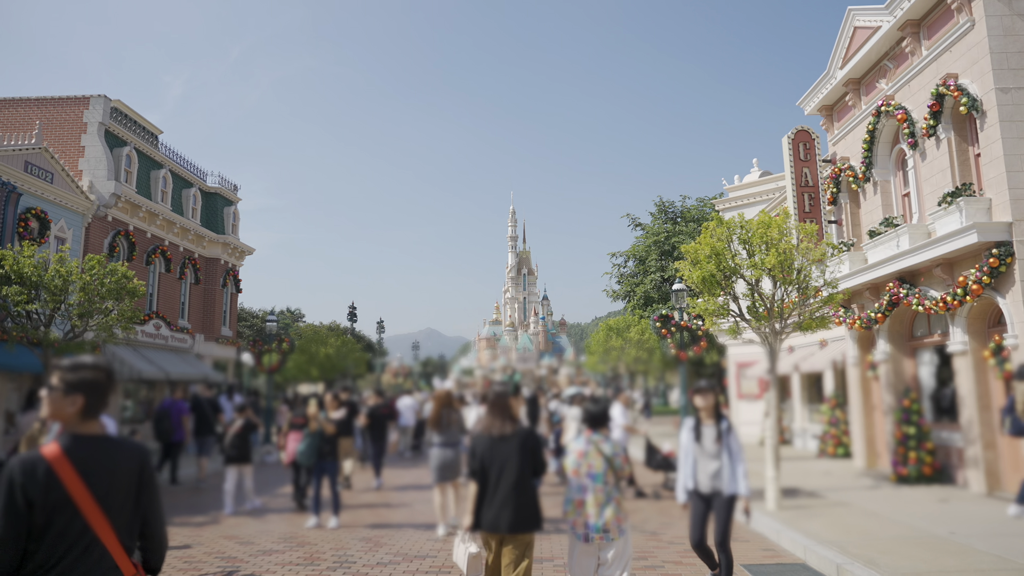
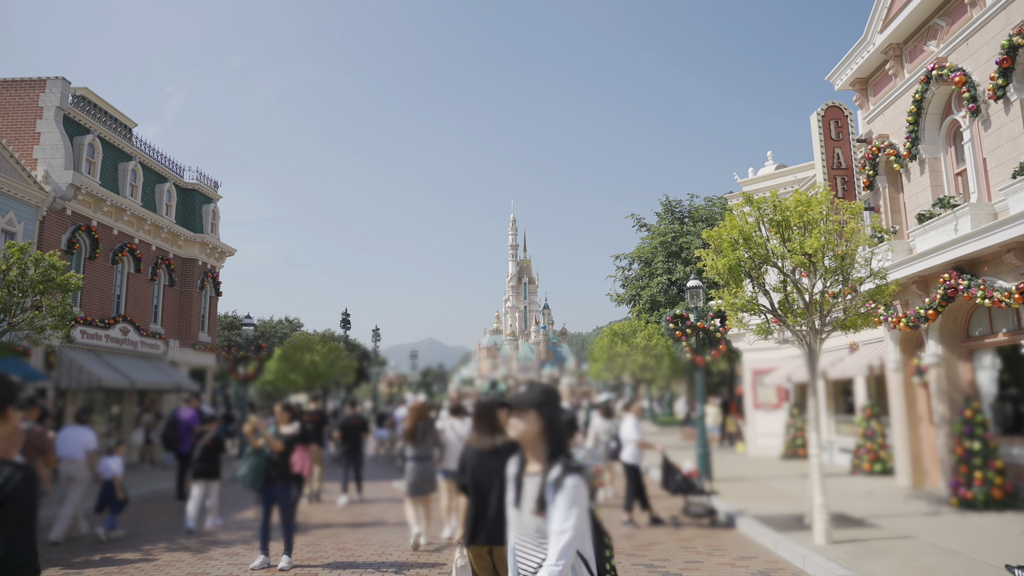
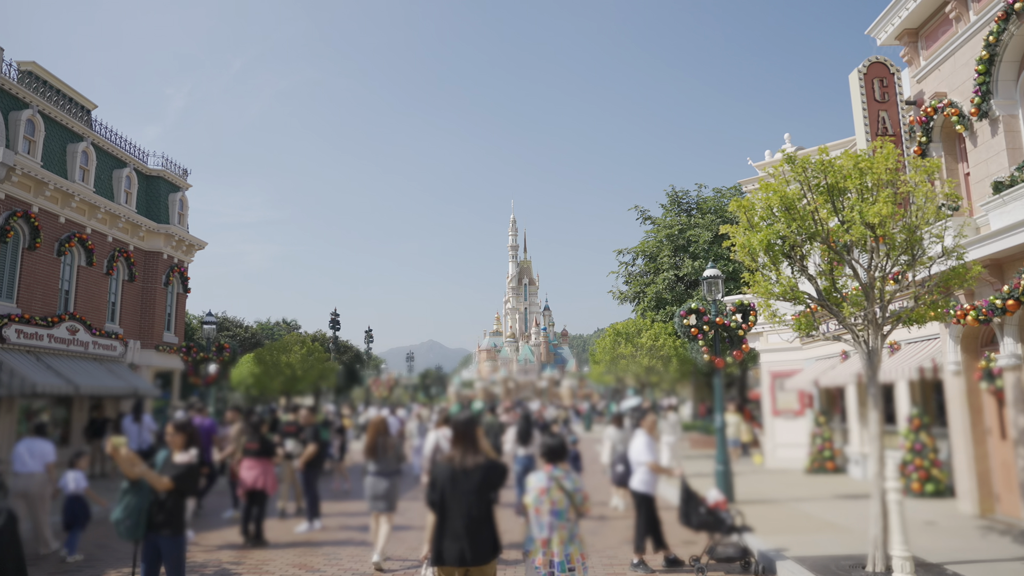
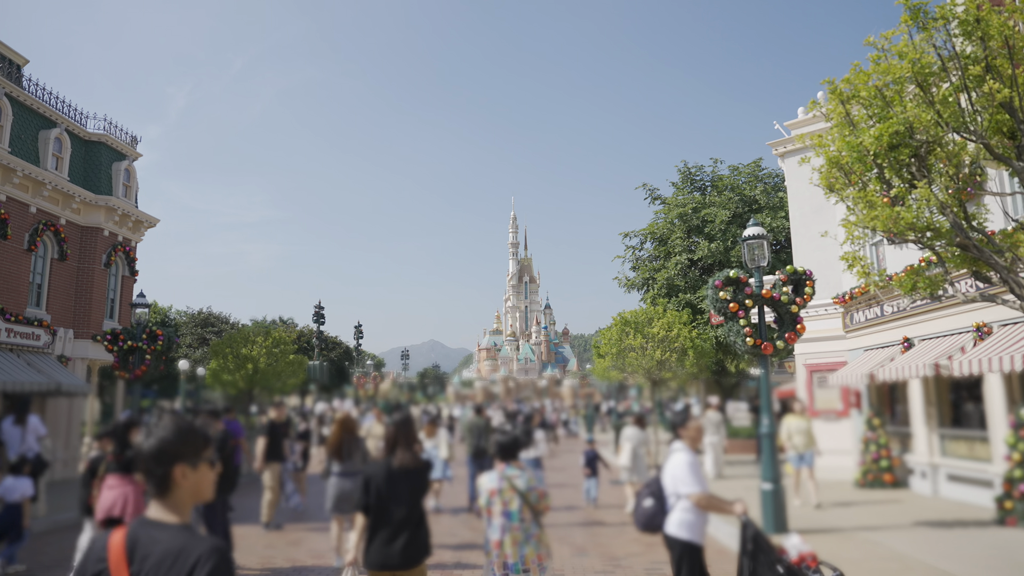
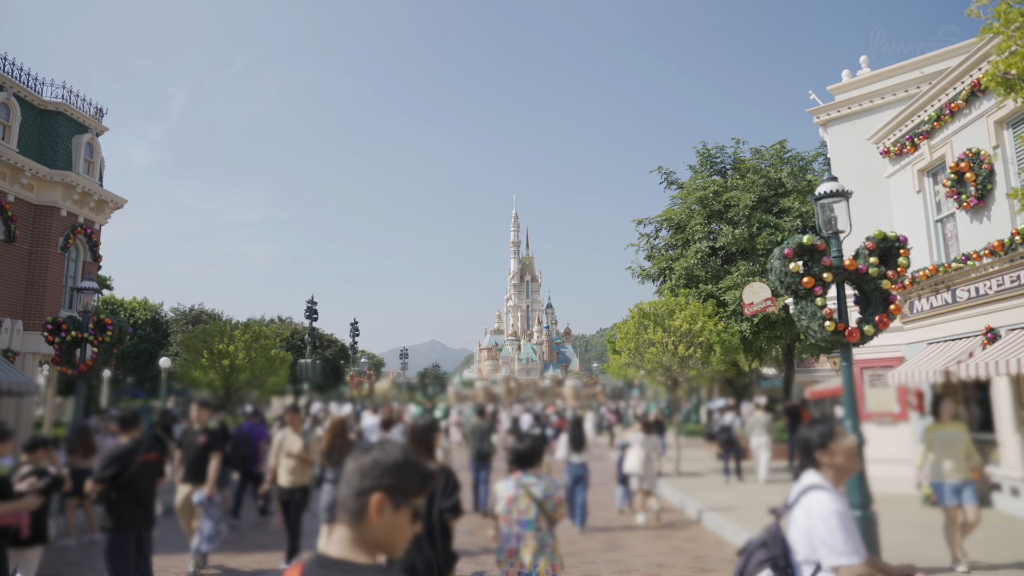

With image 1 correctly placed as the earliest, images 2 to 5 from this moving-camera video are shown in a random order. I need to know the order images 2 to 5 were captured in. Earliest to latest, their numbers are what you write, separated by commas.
2, 3, 4, 5
